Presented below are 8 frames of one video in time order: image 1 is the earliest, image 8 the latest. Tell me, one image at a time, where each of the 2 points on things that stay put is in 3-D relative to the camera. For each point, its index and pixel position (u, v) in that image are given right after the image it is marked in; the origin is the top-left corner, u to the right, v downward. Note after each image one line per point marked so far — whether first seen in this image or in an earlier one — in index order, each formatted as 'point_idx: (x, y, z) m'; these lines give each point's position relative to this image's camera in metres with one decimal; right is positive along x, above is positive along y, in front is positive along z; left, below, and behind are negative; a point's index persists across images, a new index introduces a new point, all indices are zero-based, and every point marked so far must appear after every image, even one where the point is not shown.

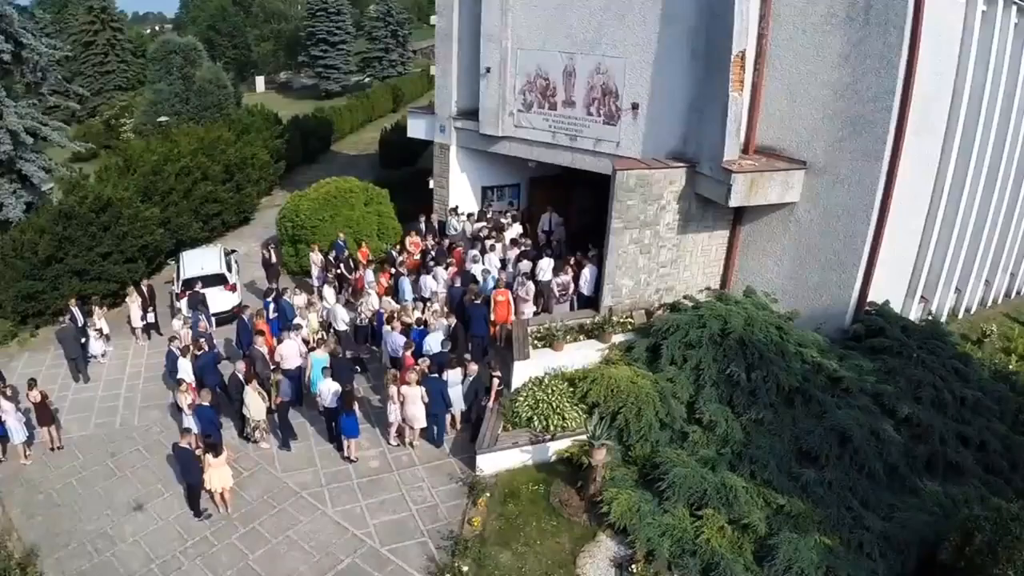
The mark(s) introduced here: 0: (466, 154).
0: (-1.0, +2.8, +13.3) m
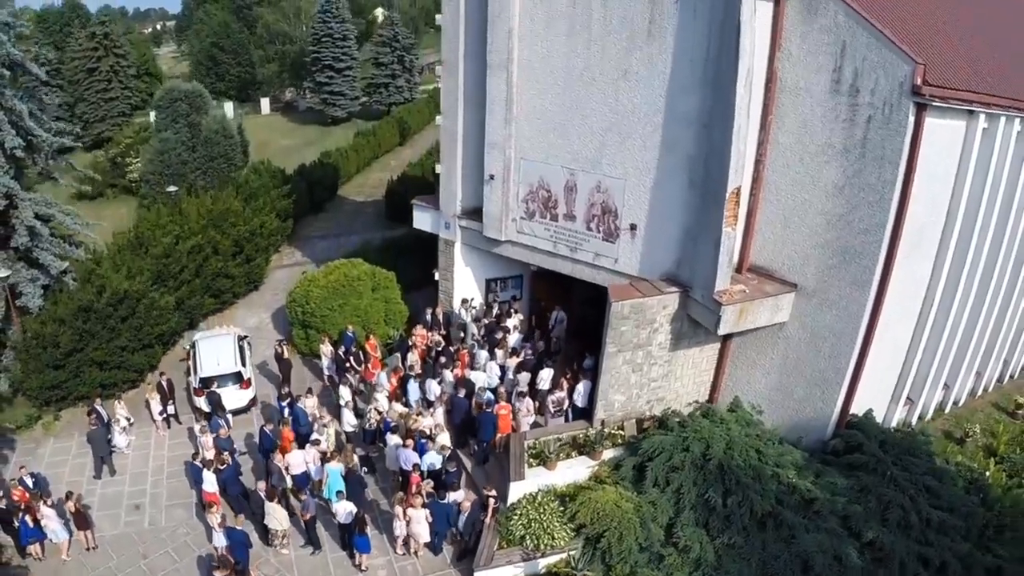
0: (-0.9, +0.8, +13.8) m
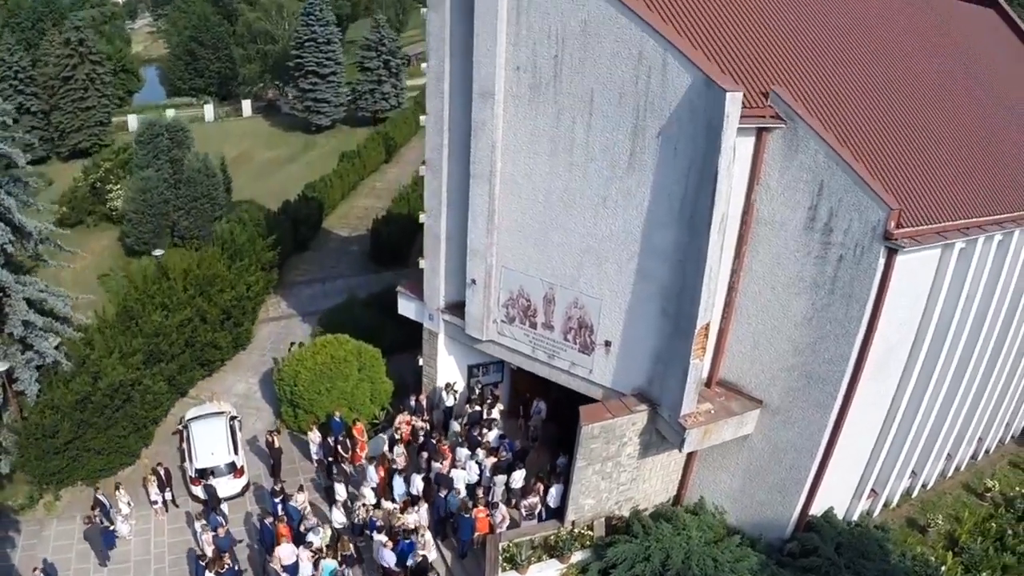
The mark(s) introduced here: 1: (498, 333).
0: (-1.3, -1.2, +14.2) m
1: (-0.3, -1.0, +13.4) m
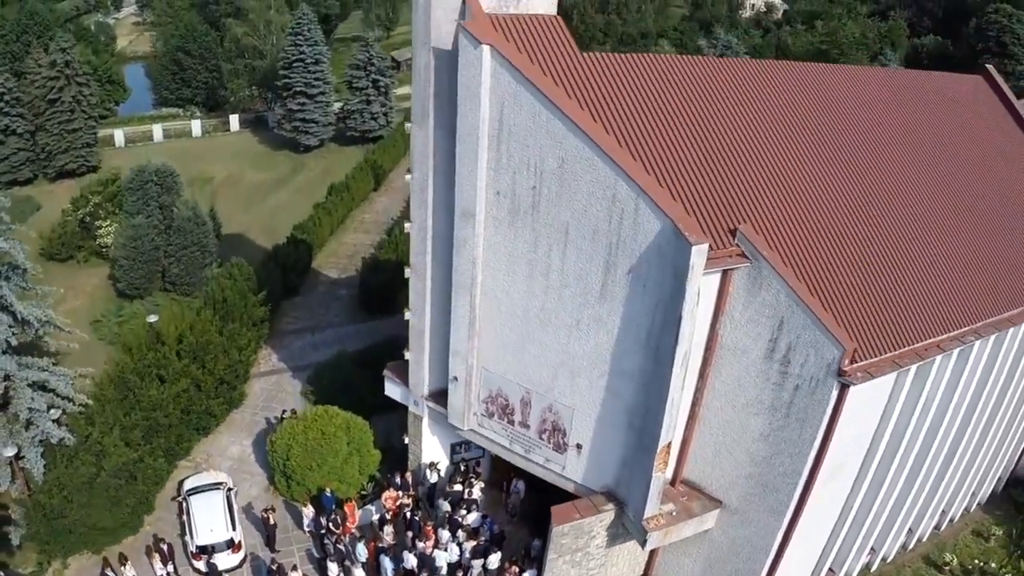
0: (-1.8, -3.2, +15.0) m
1: (-0.8, -3.1, +14.2) m
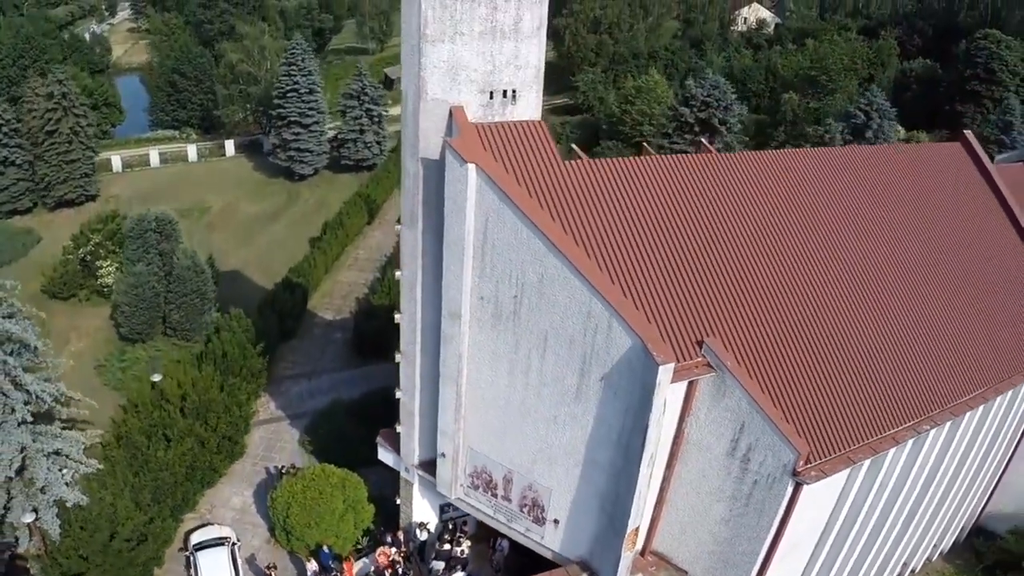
0: (-2.2, -5.1, +16.0) m
1: (-1.2, -5.0, +15.2) m
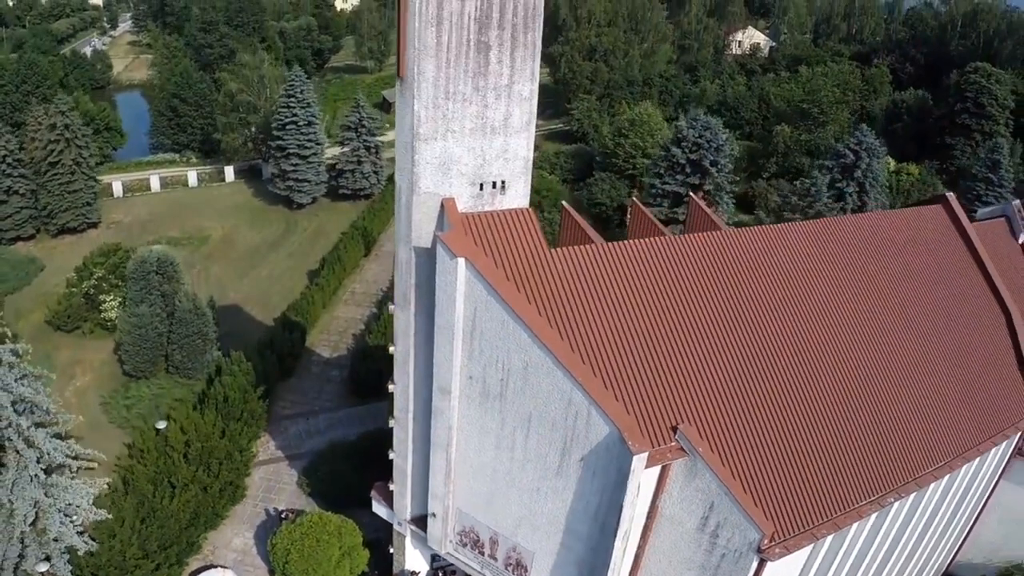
0: (-2.6, -6.8, +16.9) m
1: (-1.5, -6.7, +16.2) m
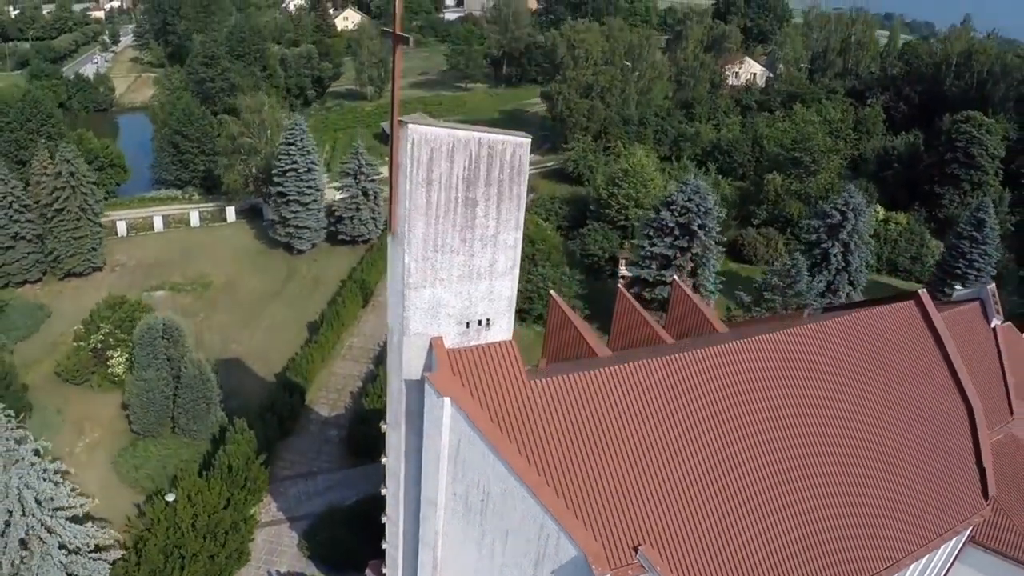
0: (-3.1, -9.7, +18.4) m
1: (-2.0, -9.7, +17.6) m
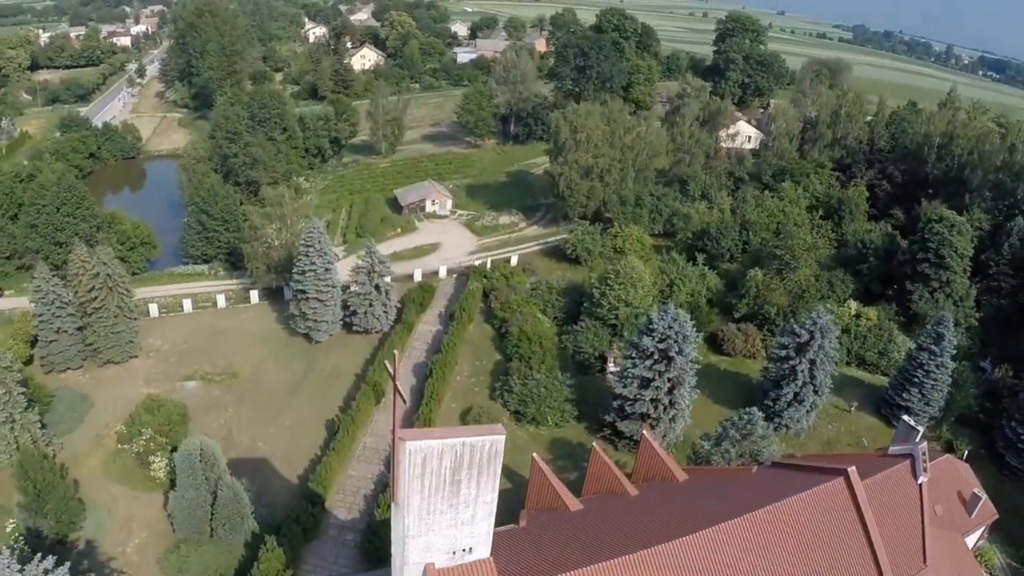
0: (-3.8, -16.1, +23.0) m
1: (-2.8, -16.2, +22.2) m
